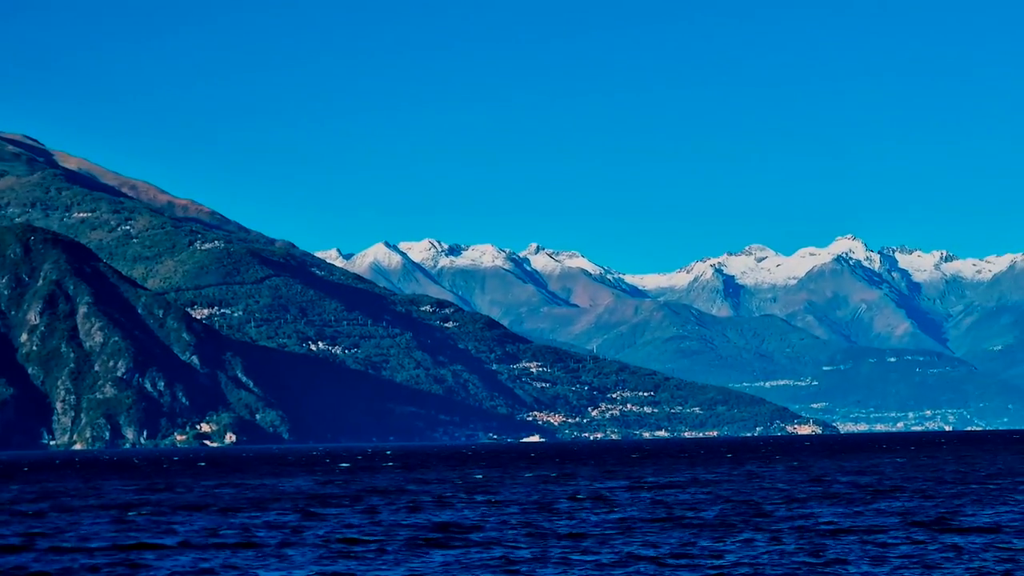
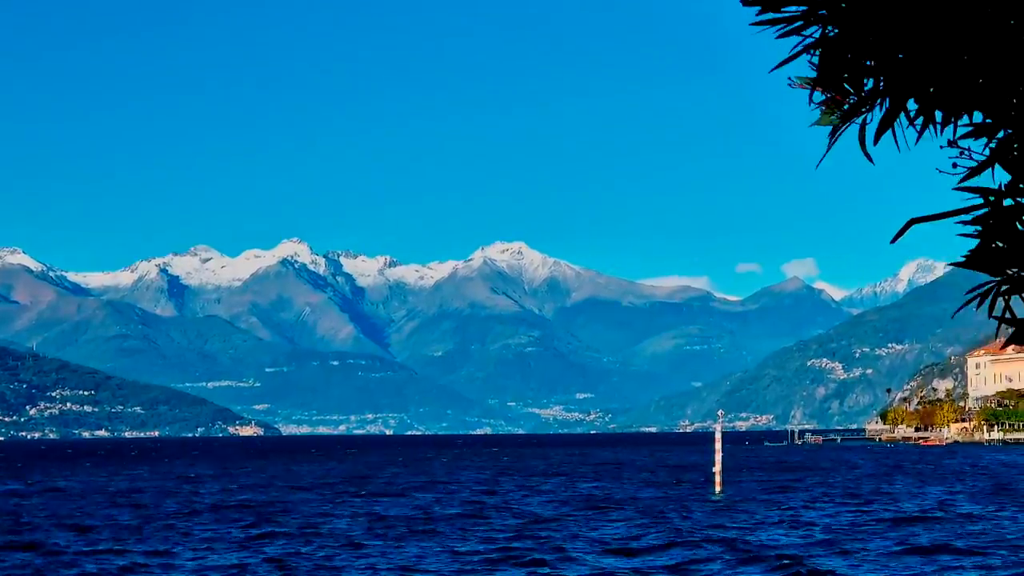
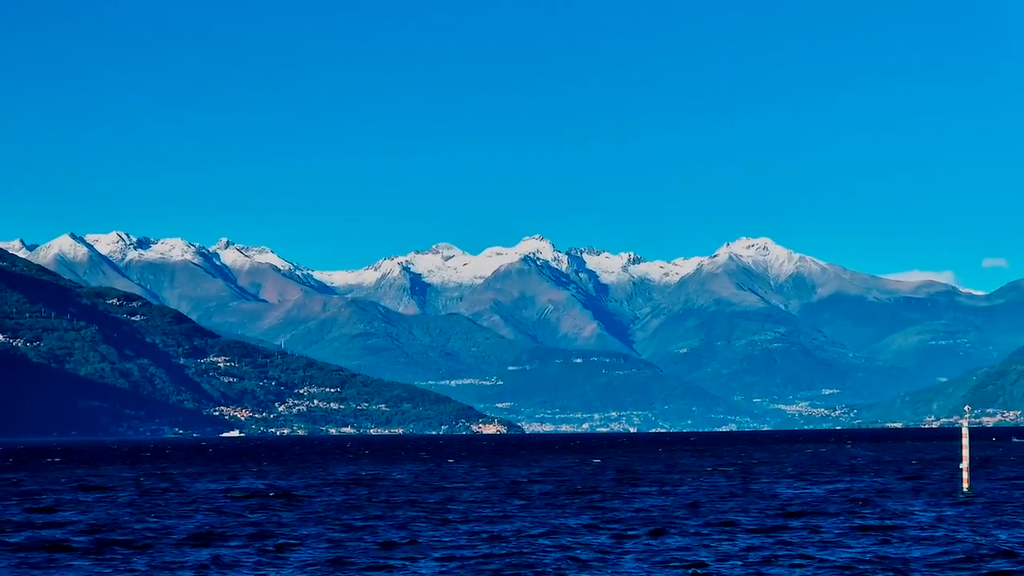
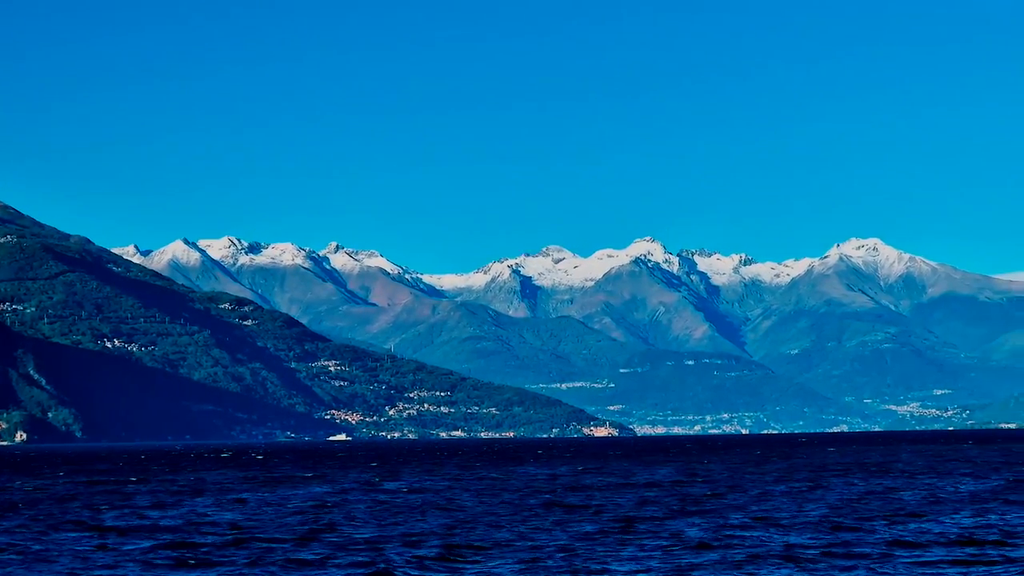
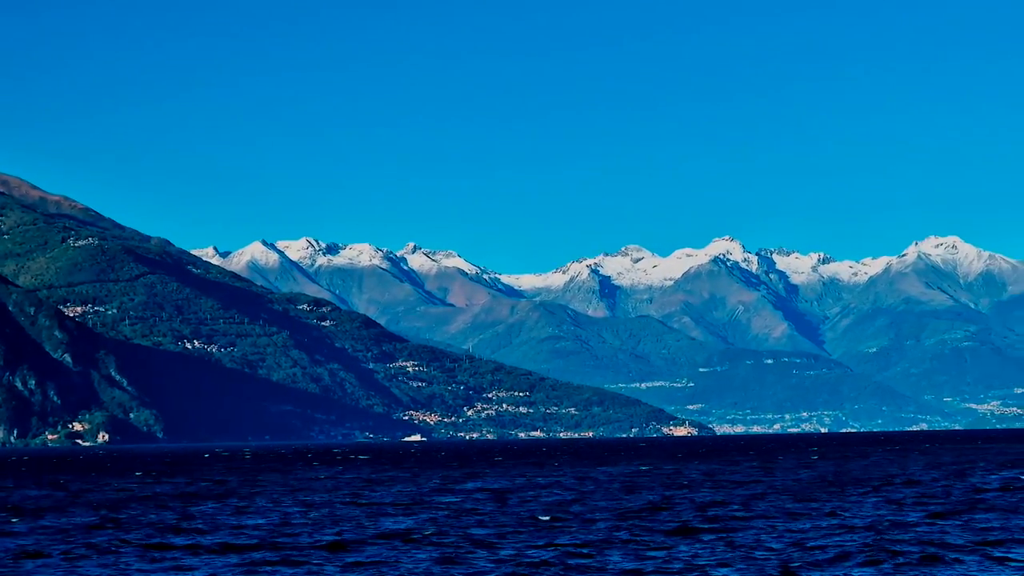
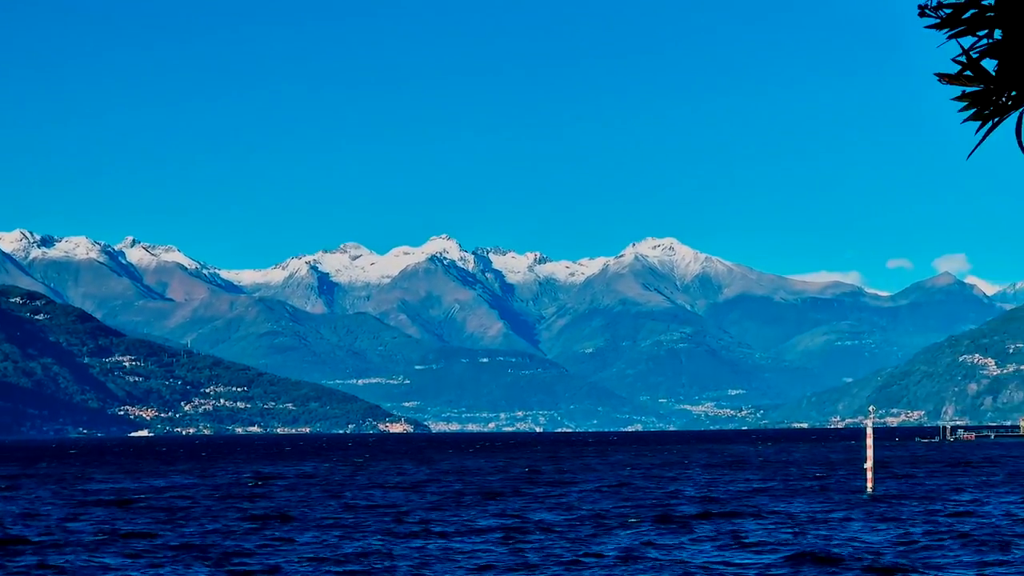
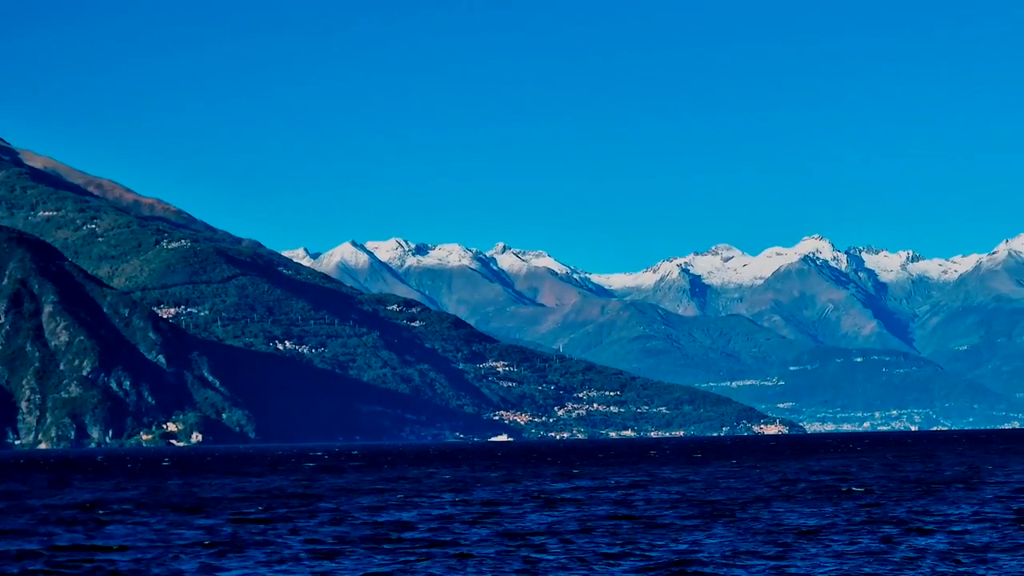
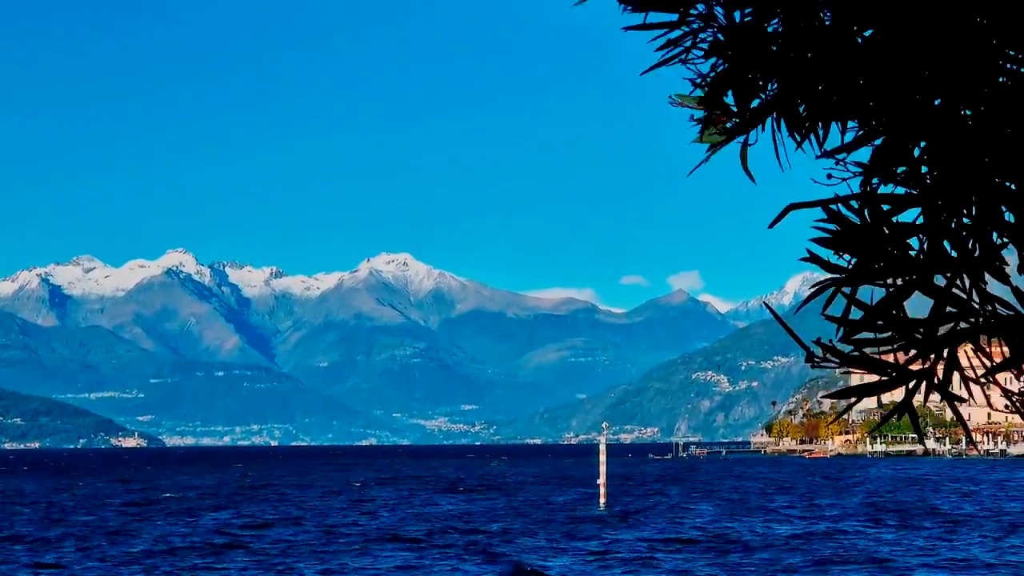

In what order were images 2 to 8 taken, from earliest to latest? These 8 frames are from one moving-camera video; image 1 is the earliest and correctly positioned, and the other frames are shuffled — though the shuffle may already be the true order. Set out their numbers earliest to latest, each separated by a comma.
7, 5, 4, 3, 6, 2, 8
